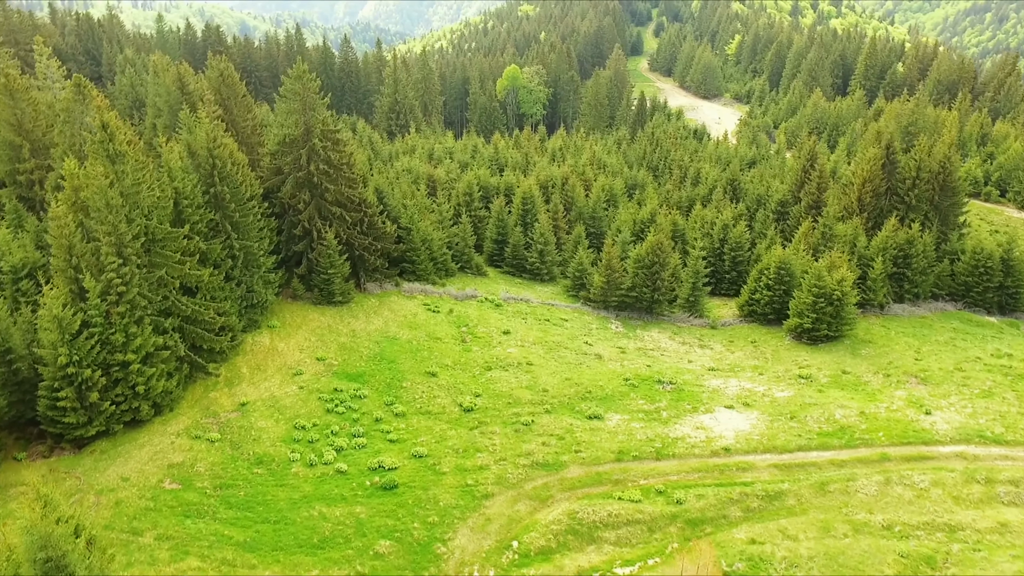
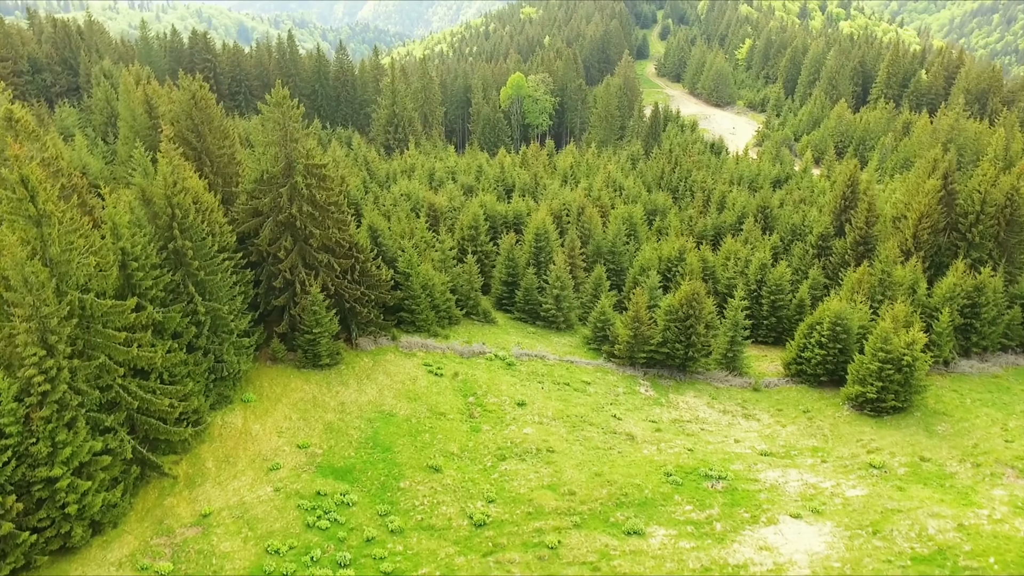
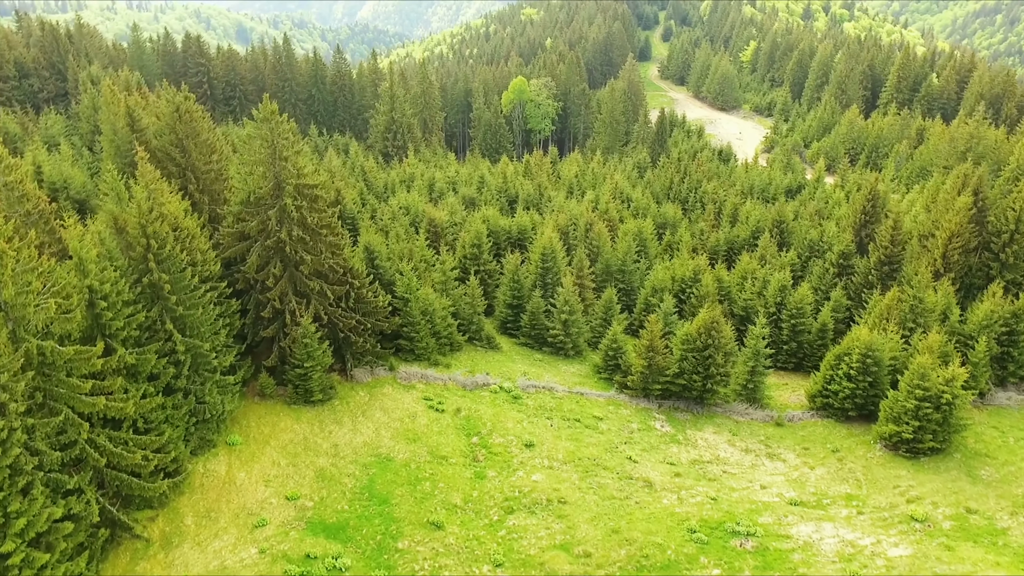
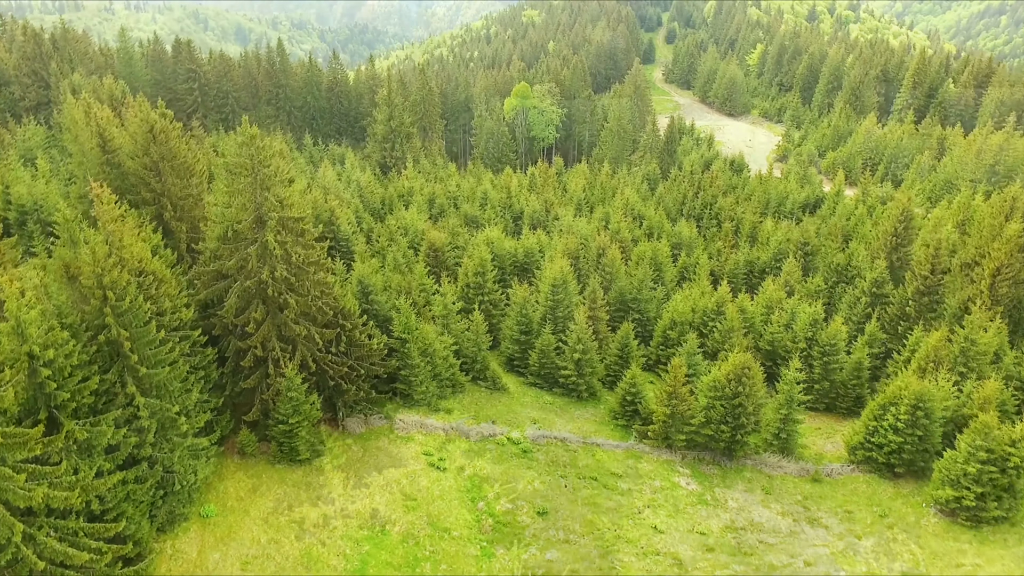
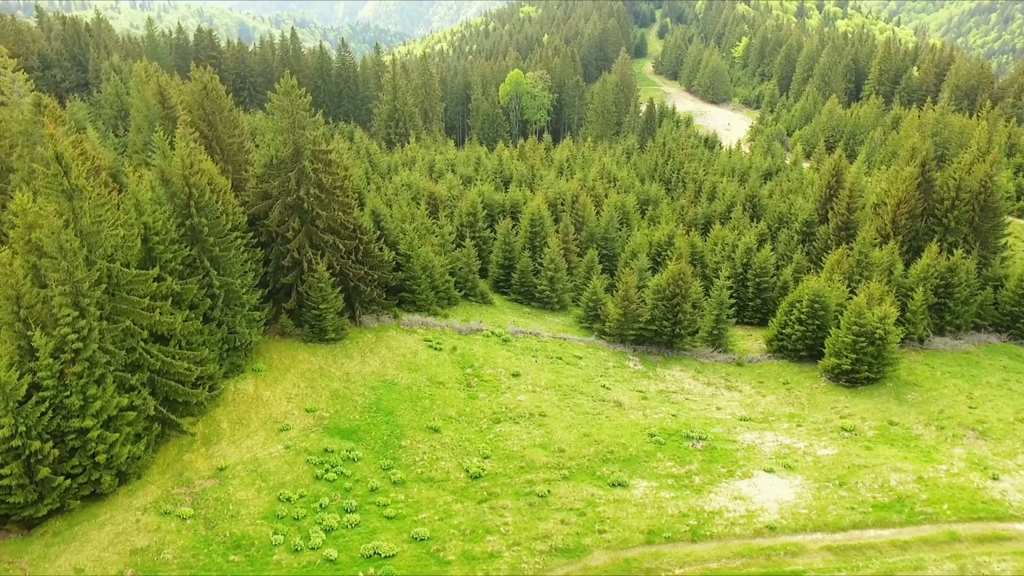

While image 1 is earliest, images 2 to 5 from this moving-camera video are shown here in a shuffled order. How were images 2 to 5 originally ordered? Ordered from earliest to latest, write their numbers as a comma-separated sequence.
5, 2, 3, 4
